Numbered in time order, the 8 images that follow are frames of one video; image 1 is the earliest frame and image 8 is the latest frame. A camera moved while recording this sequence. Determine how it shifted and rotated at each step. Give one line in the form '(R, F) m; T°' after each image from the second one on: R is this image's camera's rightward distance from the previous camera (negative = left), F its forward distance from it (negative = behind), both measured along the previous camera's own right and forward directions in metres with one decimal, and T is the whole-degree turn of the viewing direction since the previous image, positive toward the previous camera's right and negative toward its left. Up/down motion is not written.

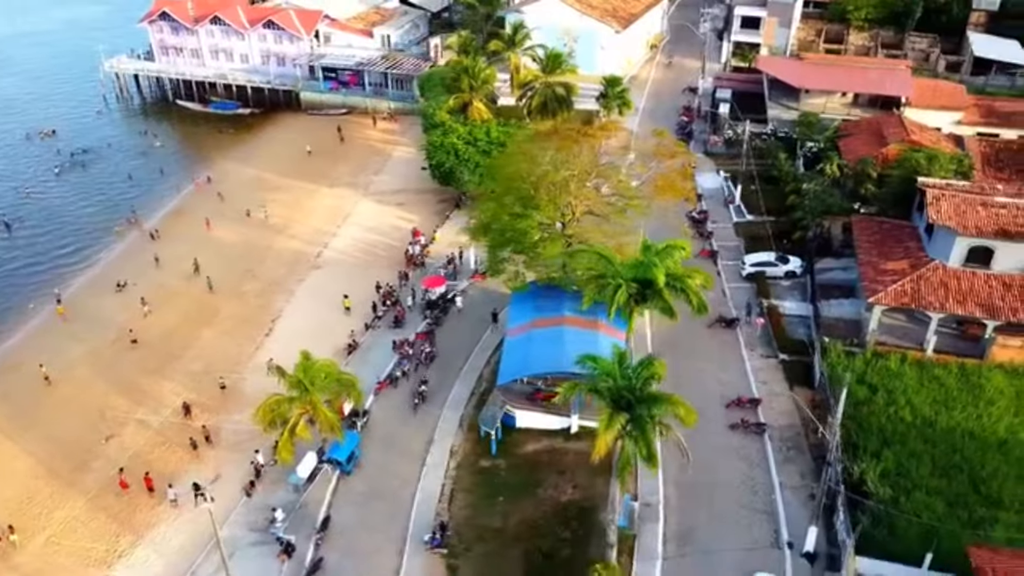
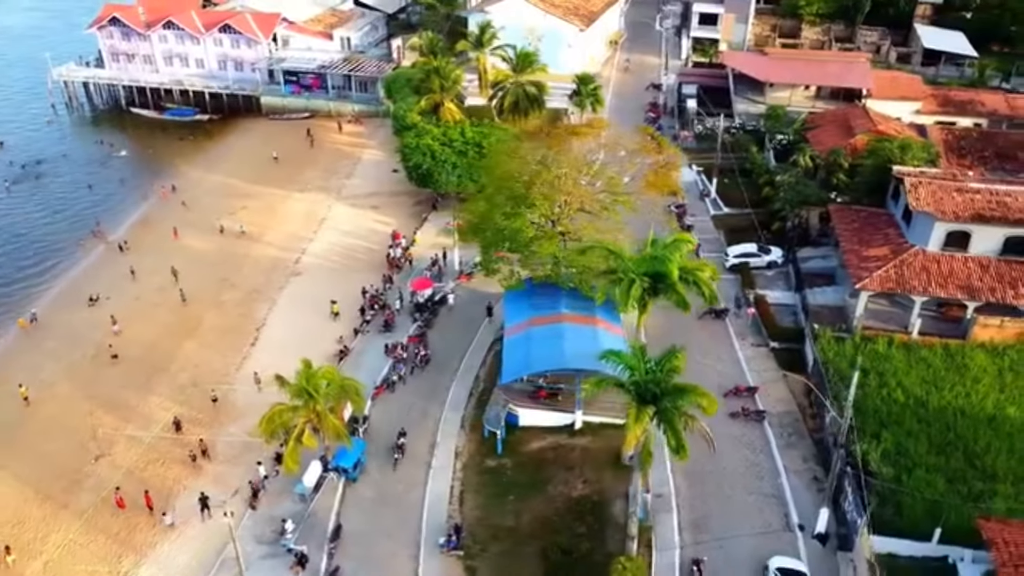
(-2.5, 0.0) m; +4°
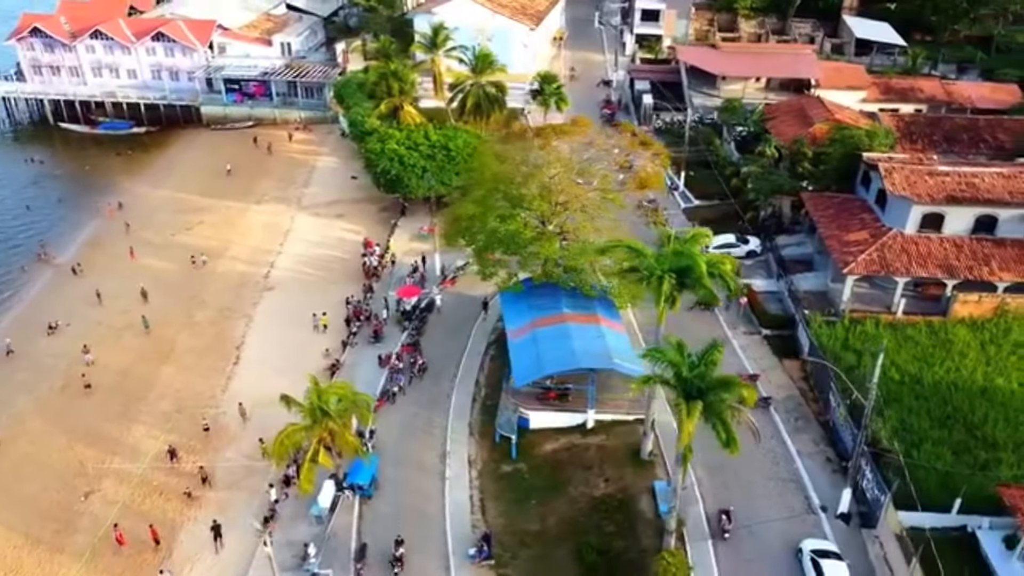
(-4.0, +0.5) m; +5°
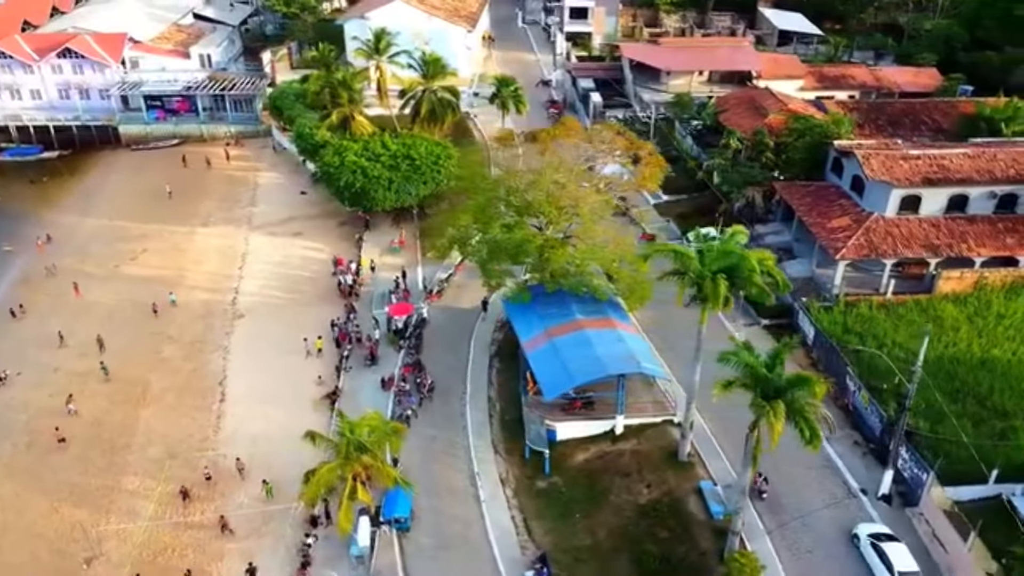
(-5.8, +1.4) m; +7°
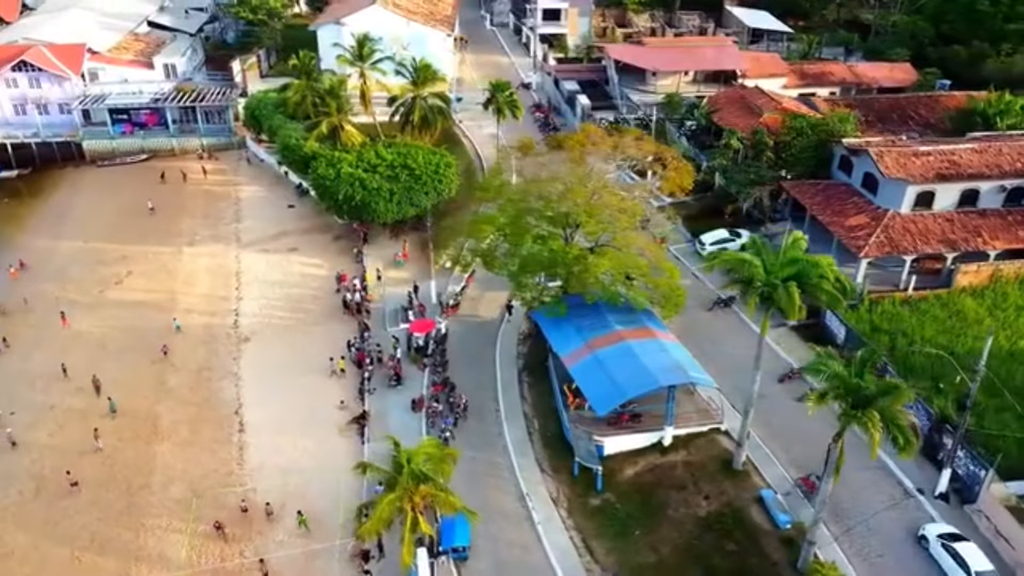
(-4.7, +1.3) m; +4°
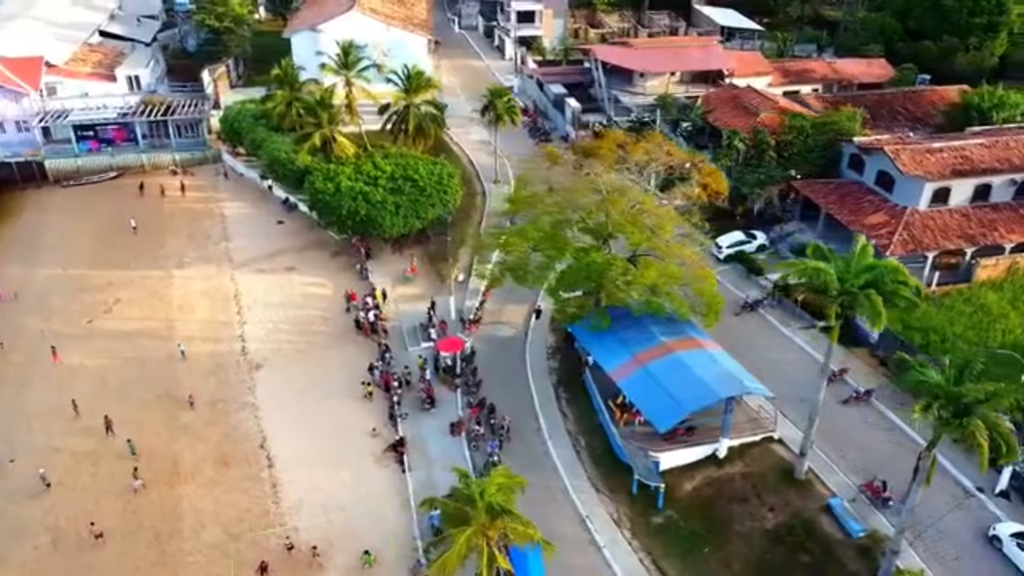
(-4.9, +1.5) m; +4°
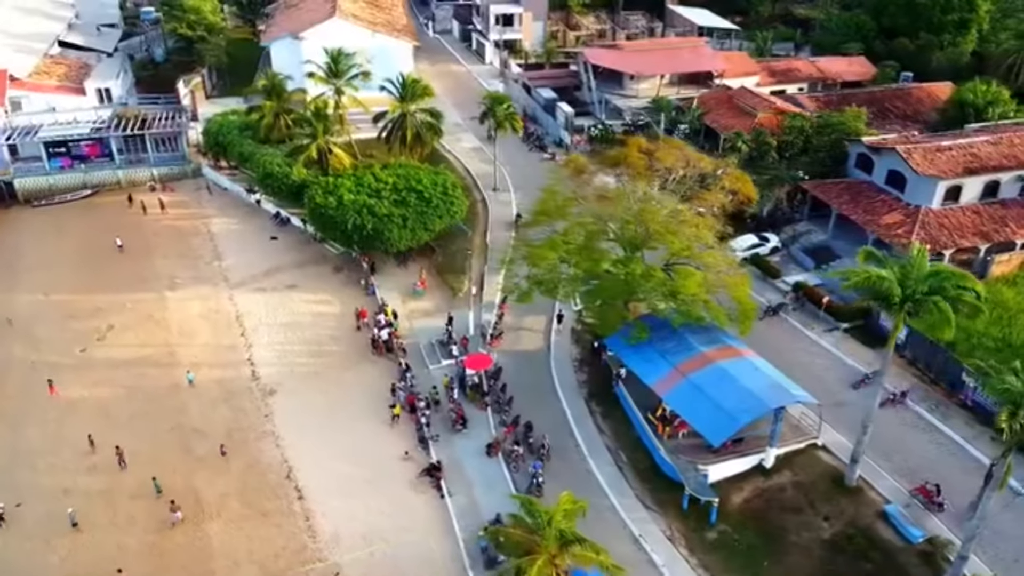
(-4.0, +1.3) m; +3°
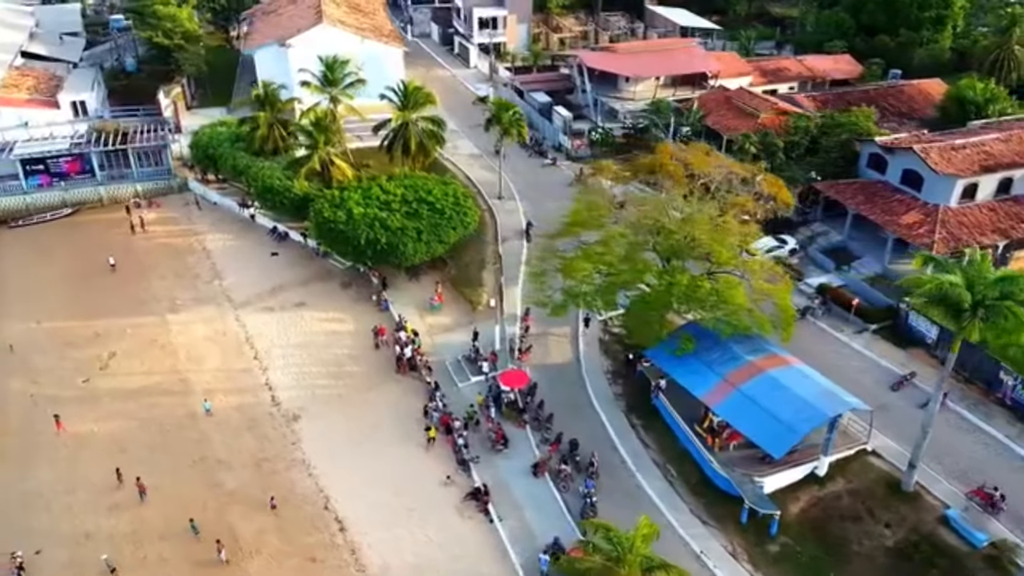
(-4.1, +1.3) m; +3°
